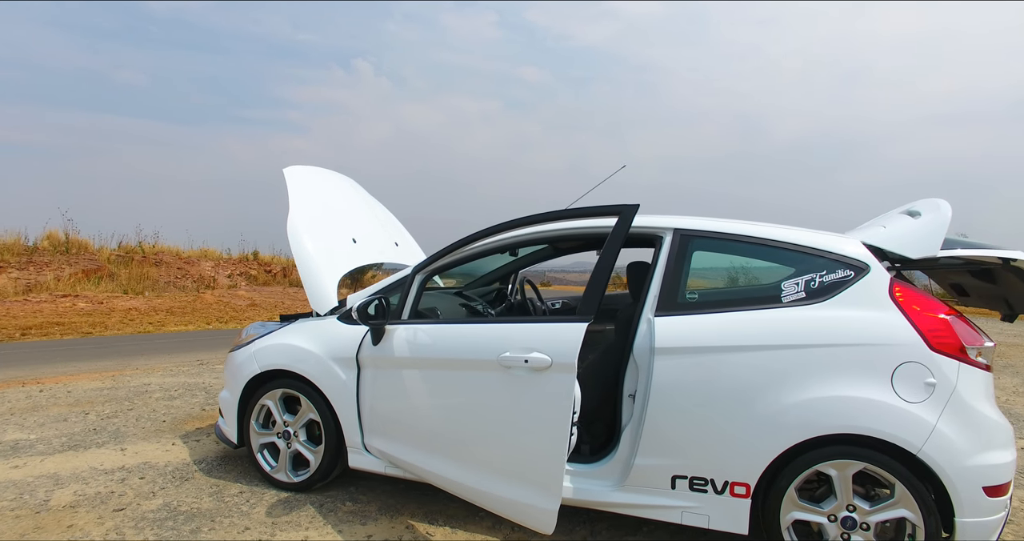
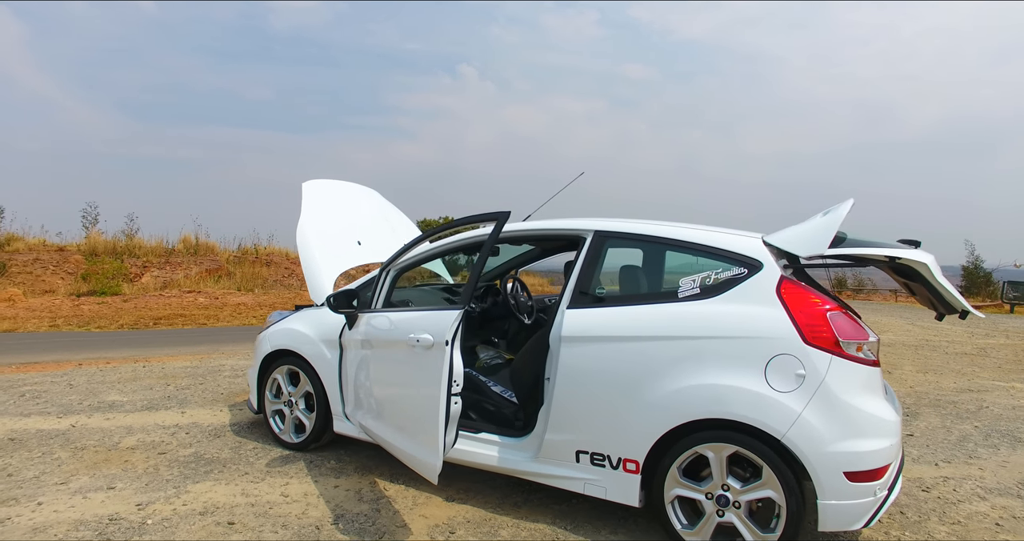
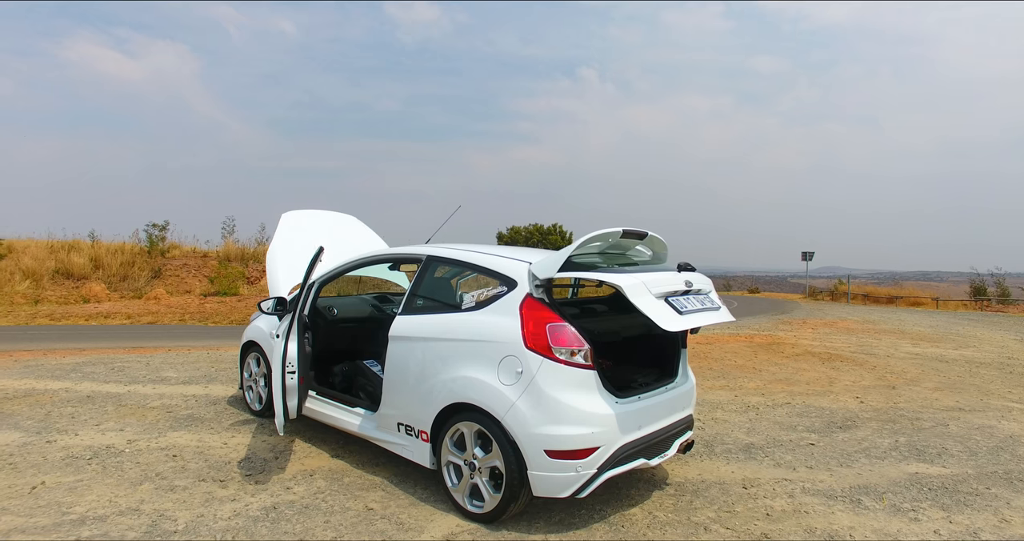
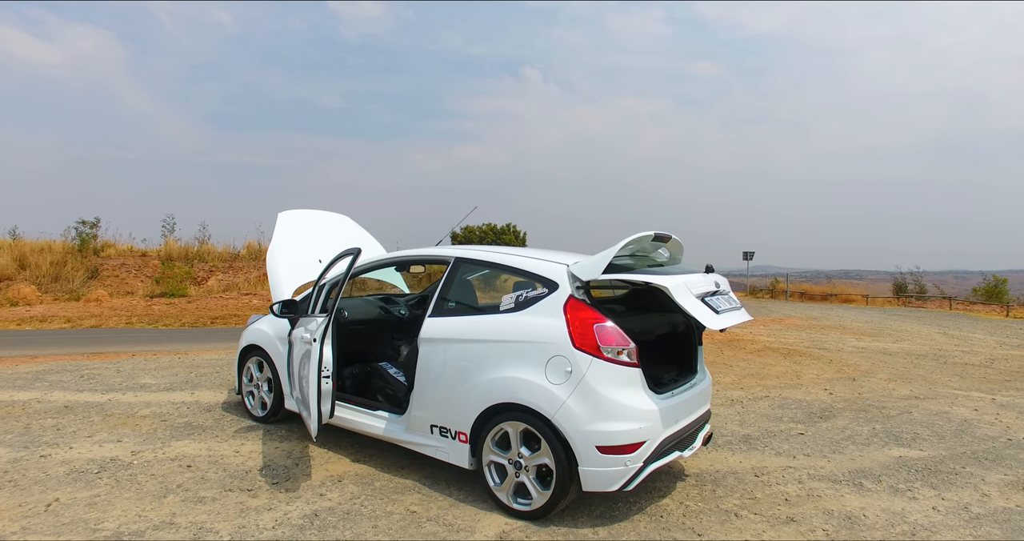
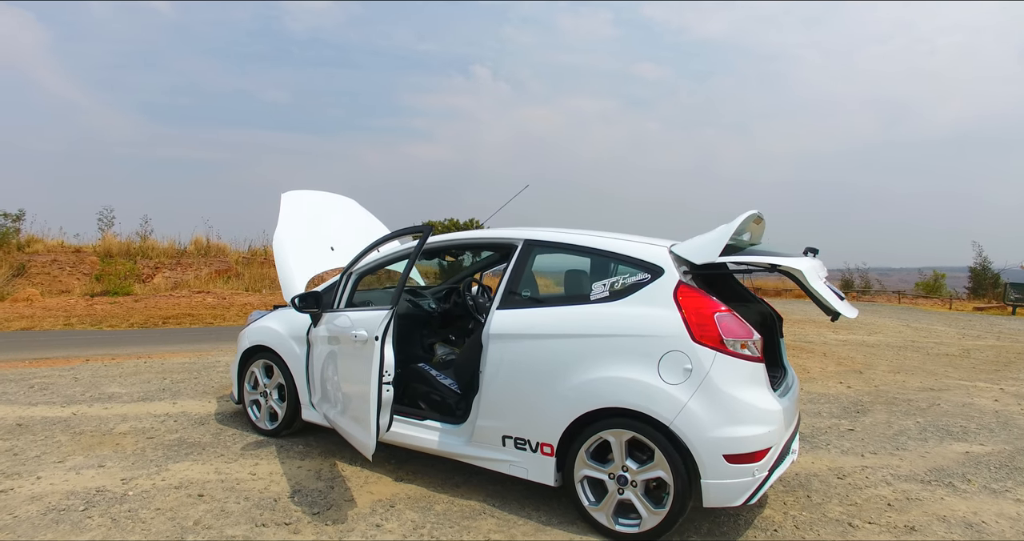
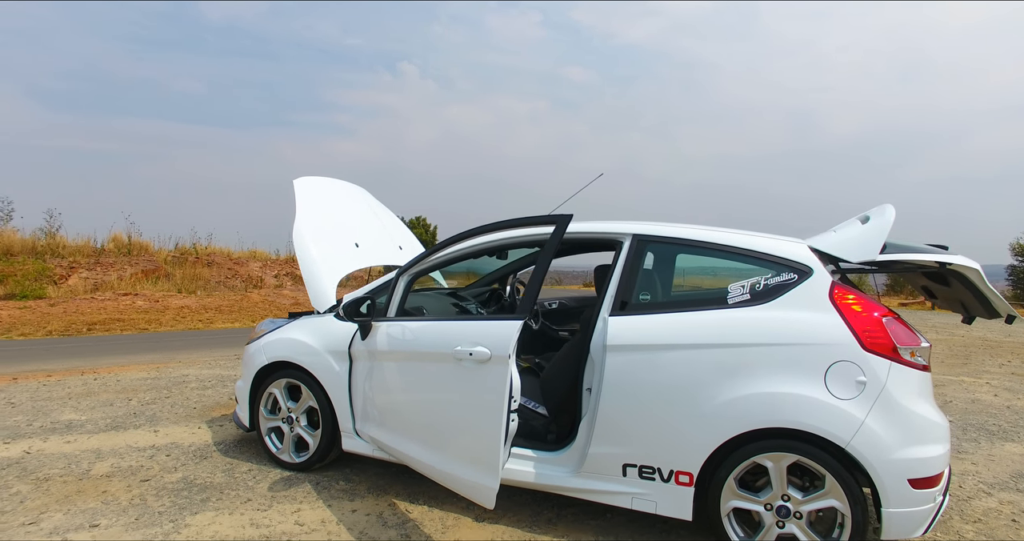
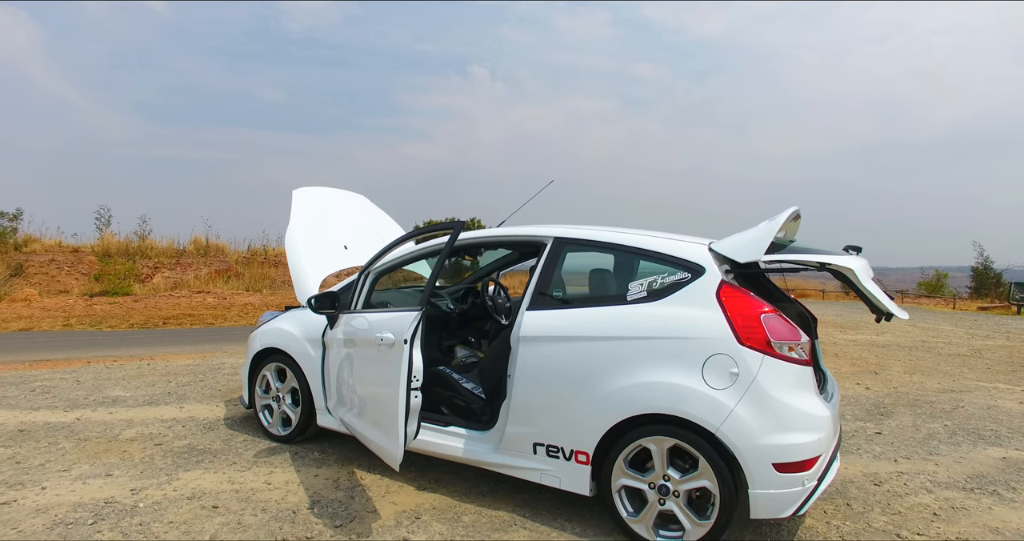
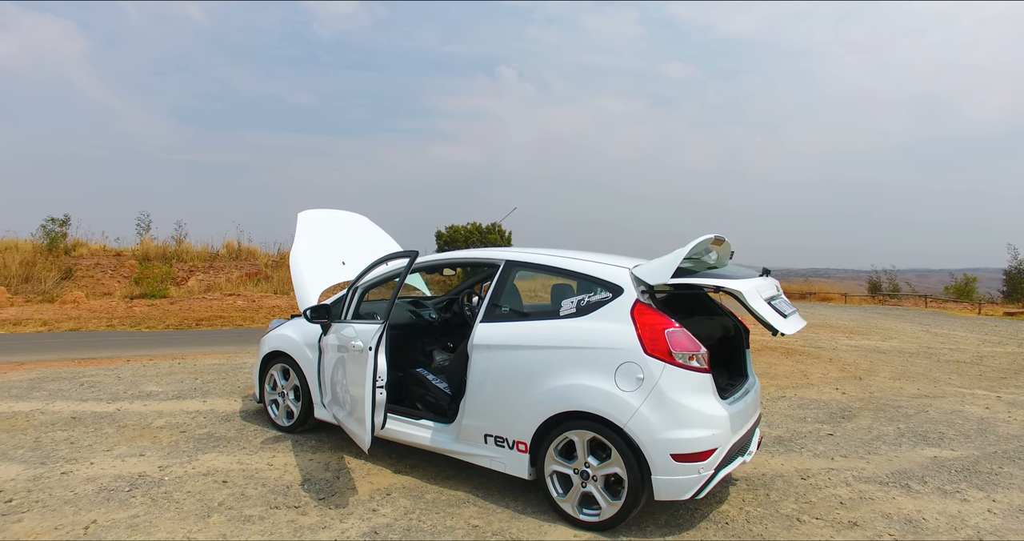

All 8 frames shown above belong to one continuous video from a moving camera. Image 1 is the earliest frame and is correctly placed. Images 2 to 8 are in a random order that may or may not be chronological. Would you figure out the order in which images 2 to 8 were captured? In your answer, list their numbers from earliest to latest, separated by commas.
6, 2, 7, 5, 8, 4, 3
